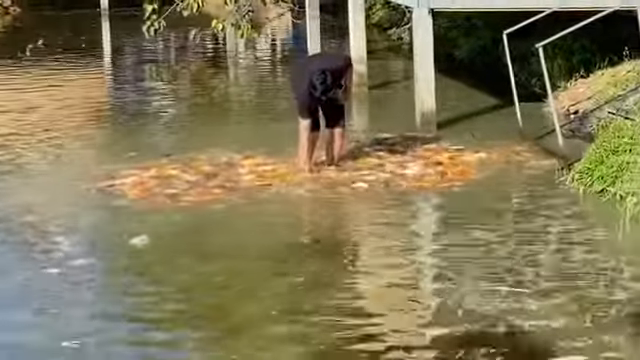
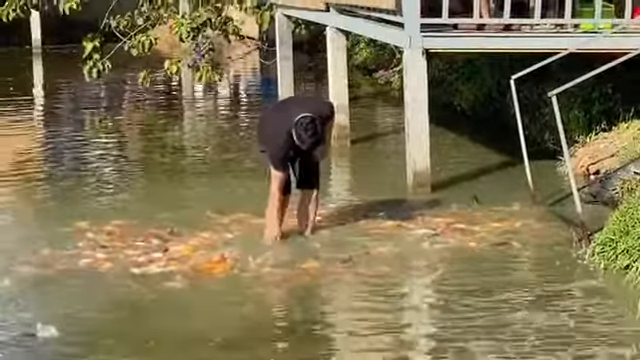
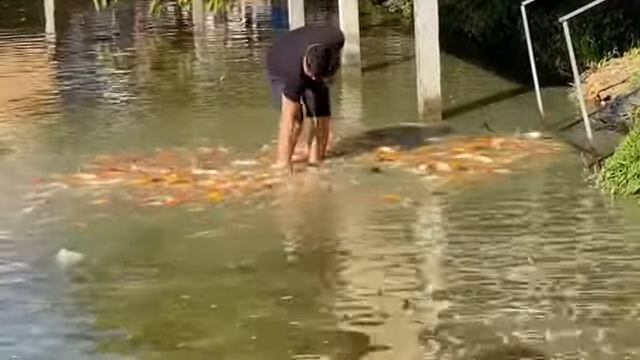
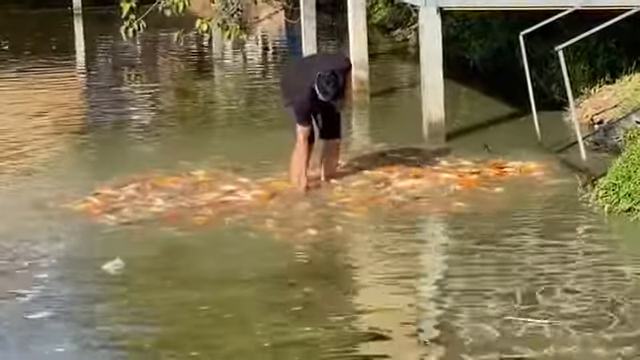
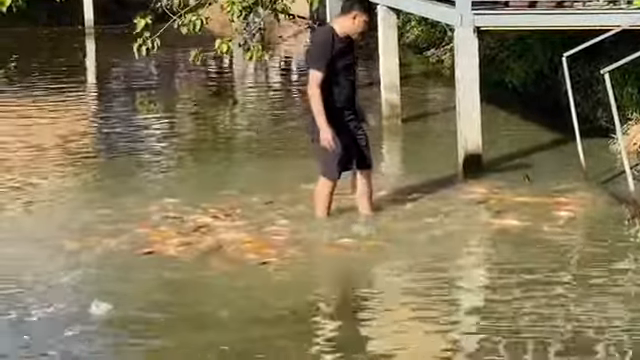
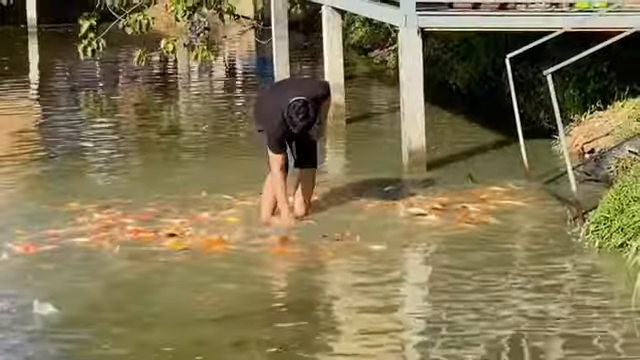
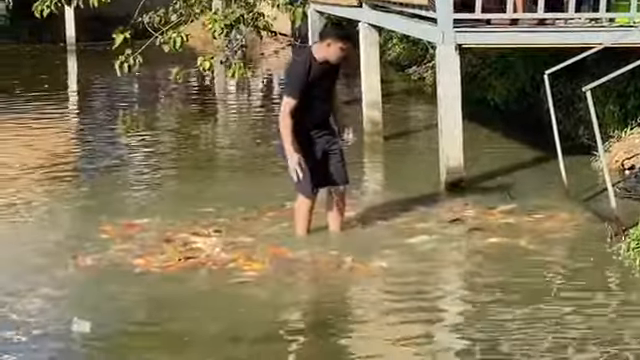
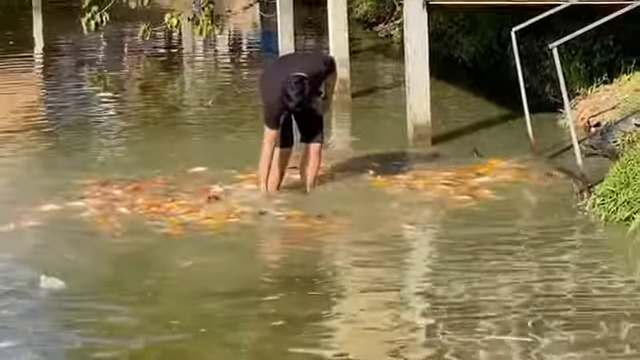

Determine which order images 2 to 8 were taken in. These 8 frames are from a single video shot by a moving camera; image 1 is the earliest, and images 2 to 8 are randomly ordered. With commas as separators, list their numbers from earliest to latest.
4, 3, 8, 6, 2, 7, 5
